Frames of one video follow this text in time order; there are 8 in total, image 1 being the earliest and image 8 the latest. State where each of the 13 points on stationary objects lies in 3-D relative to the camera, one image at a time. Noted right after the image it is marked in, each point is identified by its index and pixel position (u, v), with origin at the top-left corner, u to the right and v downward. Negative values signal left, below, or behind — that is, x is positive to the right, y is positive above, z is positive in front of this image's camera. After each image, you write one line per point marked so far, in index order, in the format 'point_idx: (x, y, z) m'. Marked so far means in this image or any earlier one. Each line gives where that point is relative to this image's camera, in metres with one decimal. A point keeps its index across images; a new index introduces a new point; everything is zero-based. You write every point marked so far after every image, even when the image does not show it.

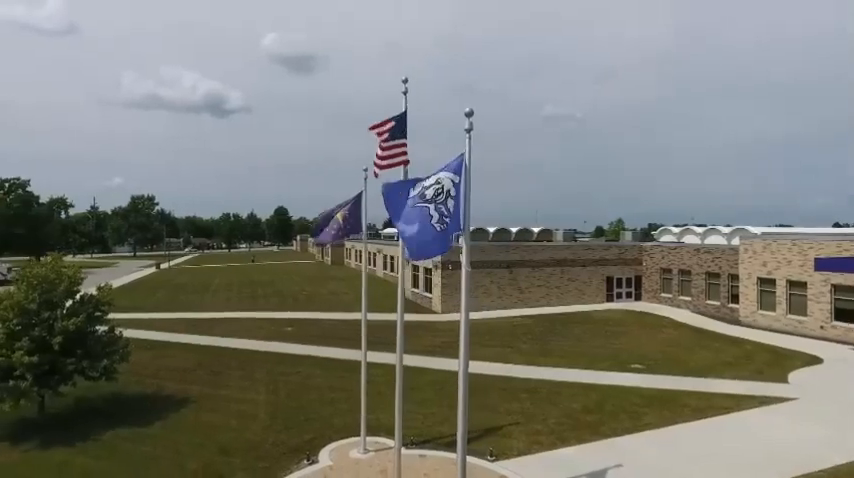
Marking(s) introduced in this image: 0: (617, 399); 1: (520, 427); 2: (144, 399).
0: (+5.8, -5.0, +16.3) m
1: (+2.5, -5.2, +14.6) m
2: (-9.3, -5.2, +17.4) m
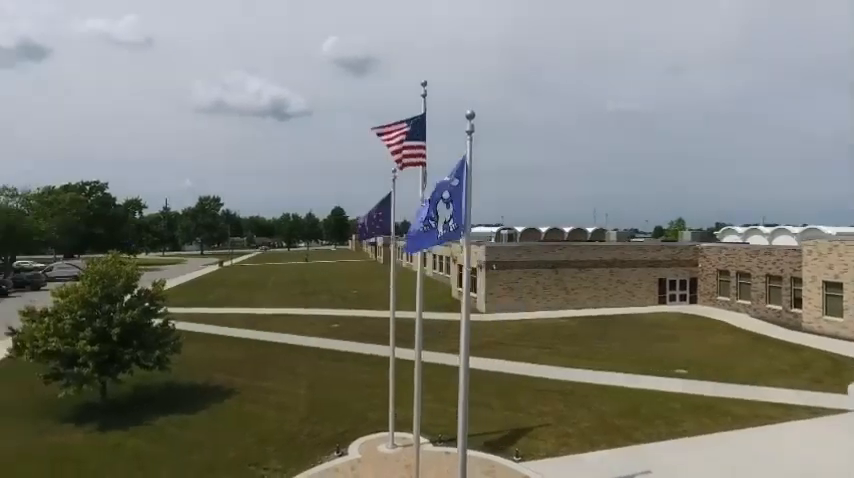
0: (+6.8, -5.0, +15.8) m
1: (+3.3, -5.2, +14.5) m
2: (-8.1, -5.2, +18.5) m
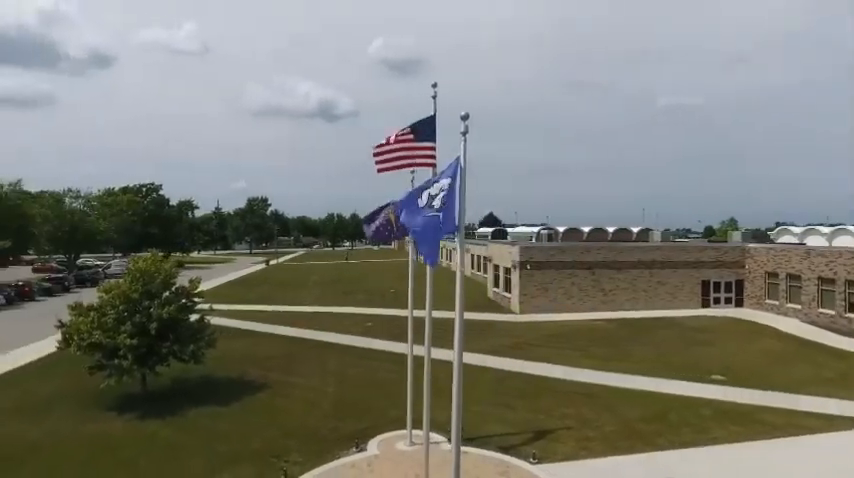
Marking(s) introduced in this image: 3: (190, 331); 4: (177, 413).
0: (+7.4, -5.0, +15.3) m
1: (+3.8, -5.2, +14.3) m
2: (-7.2, -5.2, +19.3) m
3: (-7.9, -3.1, +17.7) m
4: (-7.8, -5.4, +16.5) m
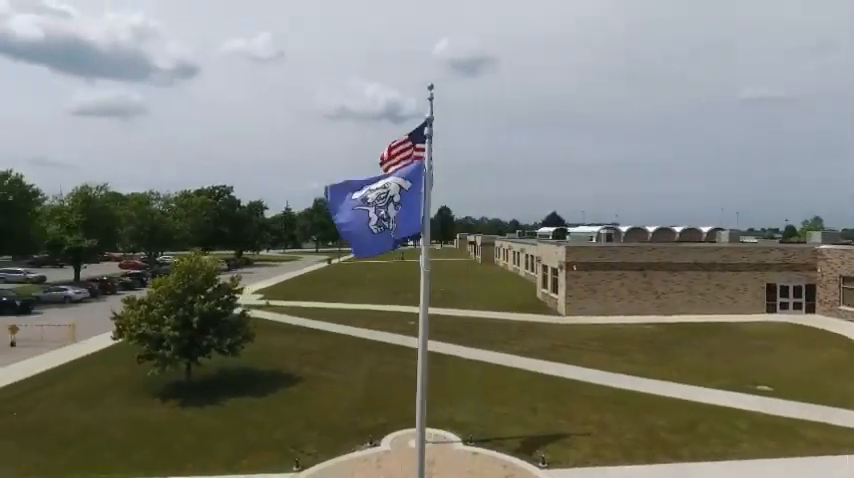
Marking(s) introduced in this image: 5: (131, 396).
0: (+7.9, -5.0, +14.5) m
1: (+4.2, -5.2, +13.9) m
2: (-6.1, -5.2, +20.2) m
3: (-7.0, -3.1, +18.7) m
4: (-7.1, -5.4, +17.6) m
5: (-10.1, -5.4, +18.1) m
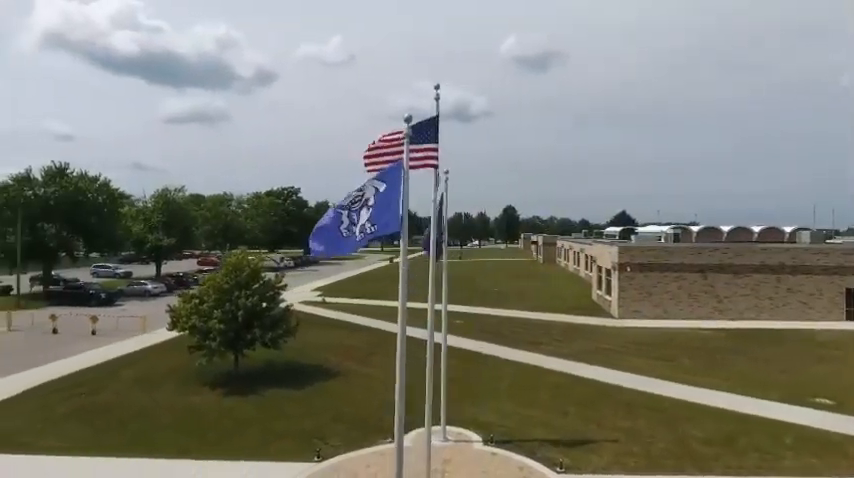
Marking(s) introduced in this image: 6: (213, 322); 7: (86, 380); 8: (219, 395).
0: (+8.4, -5.0, +13.5) m
1: (+4.7, -5.2, +13.4) m
2: (-4.7, -5.1, +21.0) m
3: (-5.8, -3.0, +19.7) m
4: (-6.0, -5.4, +18.5) m
5: (-9.0, -5.3, +19.4) m
6: (-7.7, -3.0, +19.0) m
7: (-12.9, -5.4, +19.9) m
8: (-7.2, -5.4, +18.3) m
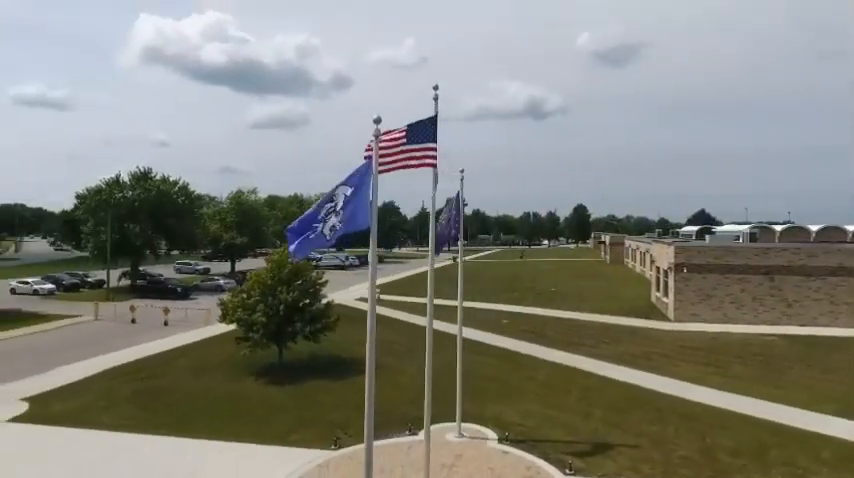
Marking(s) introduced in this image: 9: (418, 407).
0: (+8.7, -5.0, +12.5) m
1: (+5.0, -5.2, +12.9) m
2: (-3.3, -5.1, +21.8) m
3: (-4.5, -2.9, +20.6) m
4: (-4.9, -5.3, +19.5) m
5: (-7.7, -5.2, +20.8) m
6: (-6.5, -2.9, +20.2) m
7: (-11.5, -5.3, +21.8) m
8: (-6.1, -5.3, +19.4) m
9: (-0.2, -5.2, +16.6) m
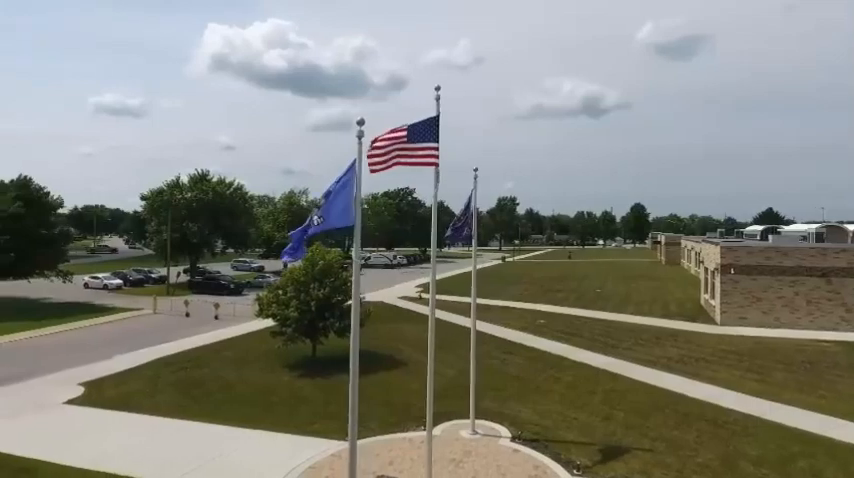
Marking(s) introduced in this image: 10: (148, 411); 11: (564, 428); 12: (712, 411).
0: (+8.9, -4.9, +11.8) m
1: (+5.2, -5.1, +12.6) m
2: (-2.1, -5.0, +22.3) m
3: (-3.4, -2.9, +21.2) m
4: (-3.9, -5.2, +20.2) m
5: (-6.6, -5.2, +21.8) m
6: (-5.4, -2.8, +21.0) m
7: (-10.3, -5.2, +23.1) m
8: (-5.1, -5.3, +20.2) m
9: (+0.4, -5.2, +16.8) m
10: (-9.0, -5.5, +17.1) m
11: (+3.8, -5.1, +14.4) m
12: (+8.2, -4.9, +15.2) m
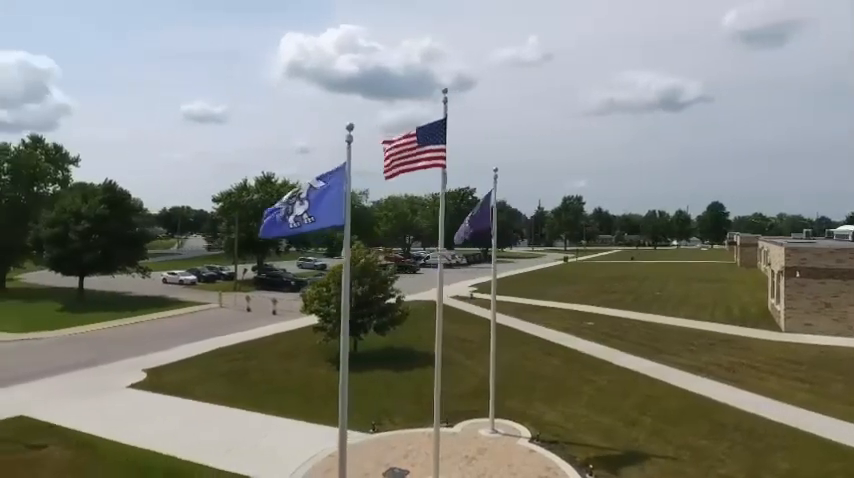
0: (+9.0, -5.0, +10.9) m
1: (+5.5, -5.1, +12.2) m
2: (-0.5, -5.0, +22.7) m
3: (-2.0, -2.9, +21.9) m
4: (-2.5, -5.2, +20.9) m
5: (-5.0, -5.1, +22.8) m
6: (-3.9, -2.8, +21.9) m
7: (-8.5, -5.1, +24.6) m
8: (-3.8, -5.3, +21.0) m
9: (+1.3, -5.2, +17.0) m
10: (-8.0, -5.5, +18.4) m
11: (+4.3, -5.1, +14.2) m
12: (+8.8, -5.0, +14.4) m
